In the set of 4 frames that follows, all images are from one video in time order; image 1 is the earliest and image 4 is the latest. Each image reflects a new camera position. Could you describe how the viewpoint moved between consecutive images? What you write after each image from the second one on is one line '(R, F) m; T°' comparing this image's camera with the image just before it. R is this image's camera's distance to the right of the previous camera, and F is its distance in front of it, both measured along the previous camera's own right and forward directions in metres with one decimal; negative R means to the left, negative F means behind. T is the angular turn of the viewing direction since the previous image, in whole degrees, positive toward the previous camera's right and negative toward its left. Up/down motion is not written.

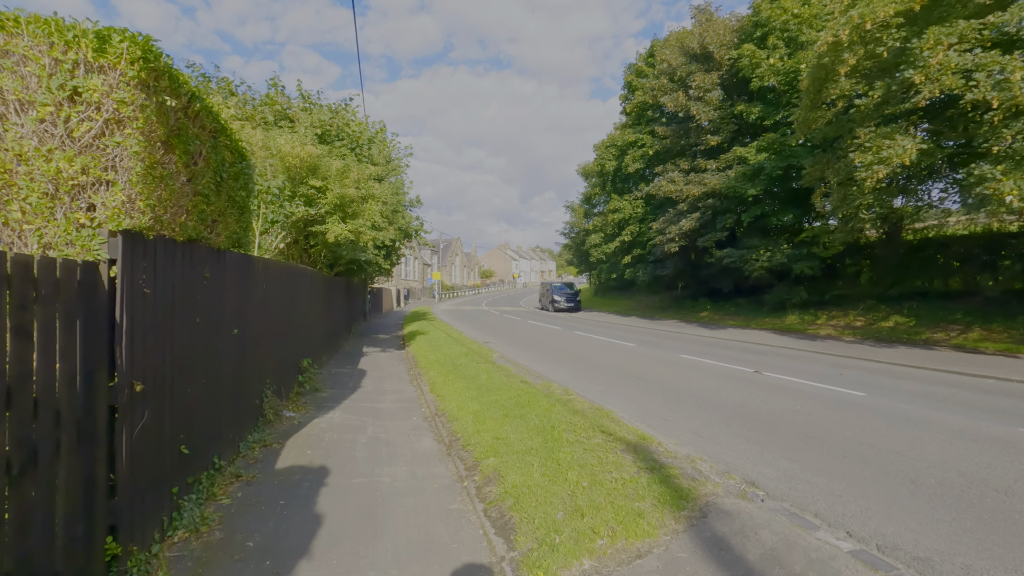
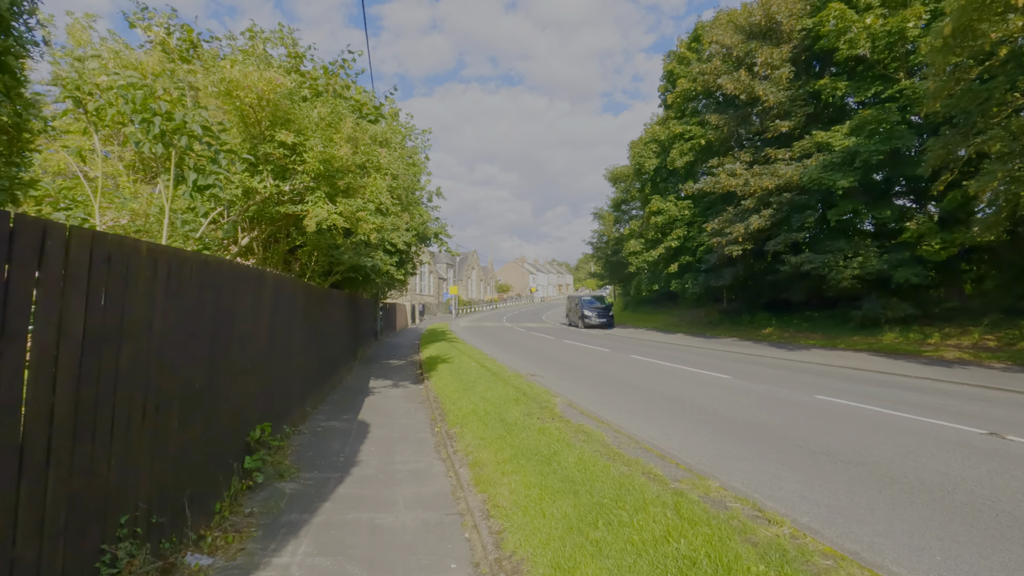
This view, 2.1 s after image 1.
(-1.0, +4.3) m; -1°
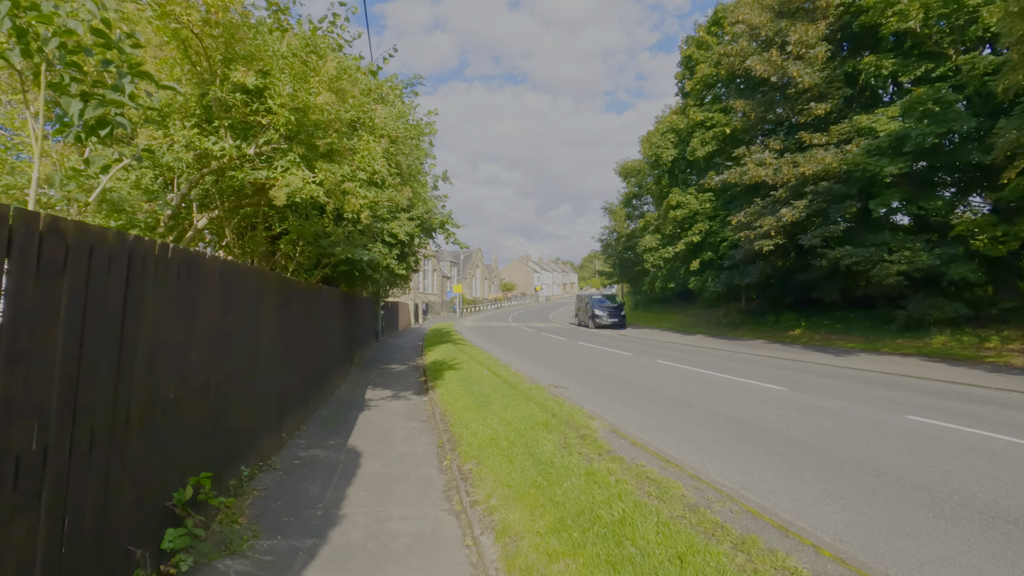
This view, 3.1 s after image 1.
(-0.3, +1.9) m; 0°
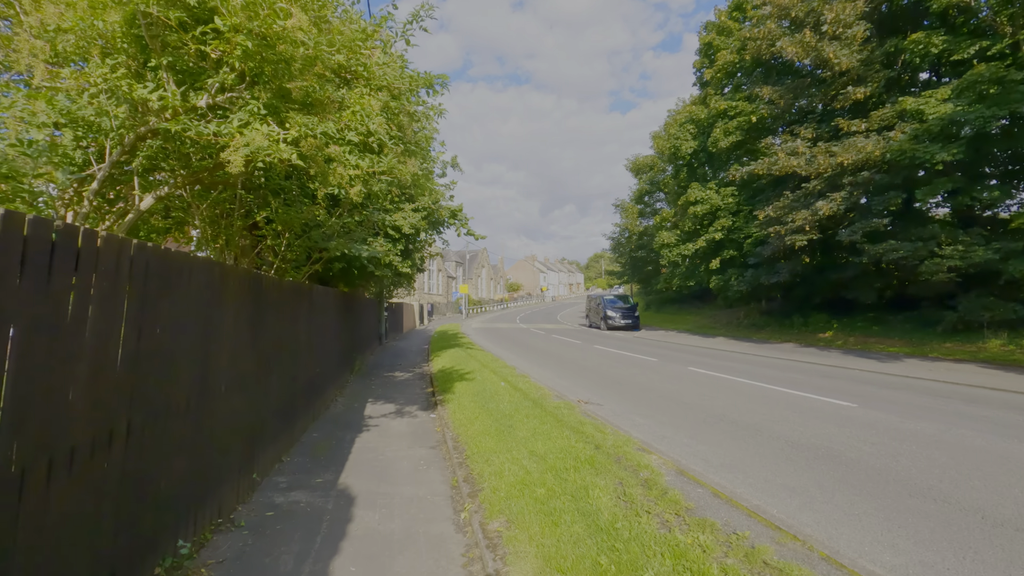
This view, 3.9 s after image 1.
(-0.3, +1.6) m; 0°
